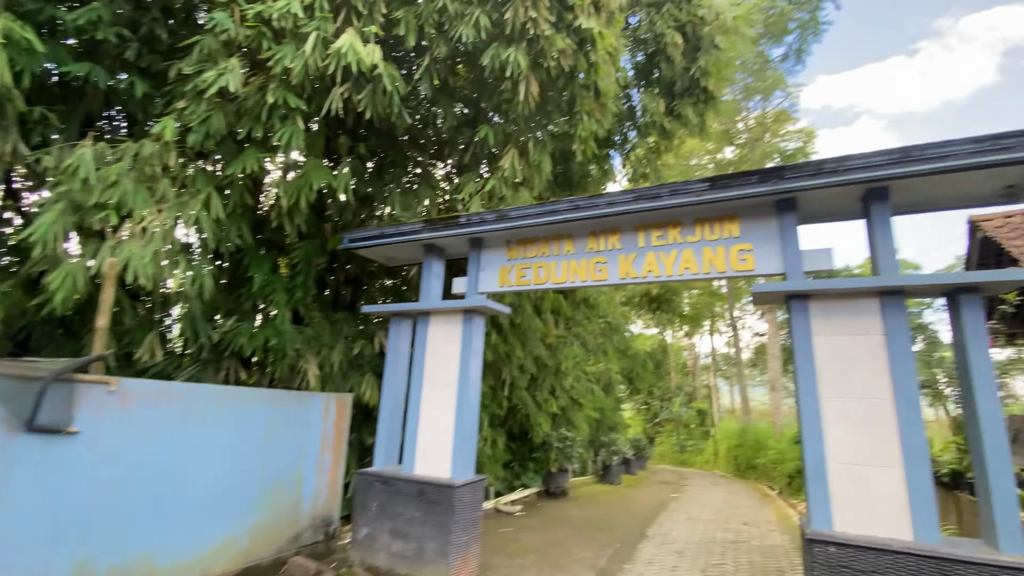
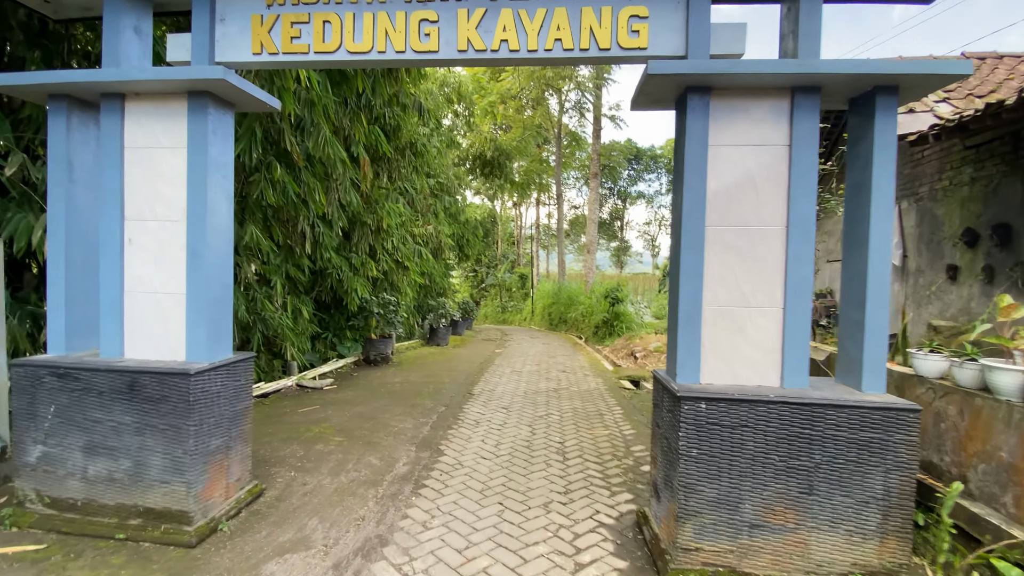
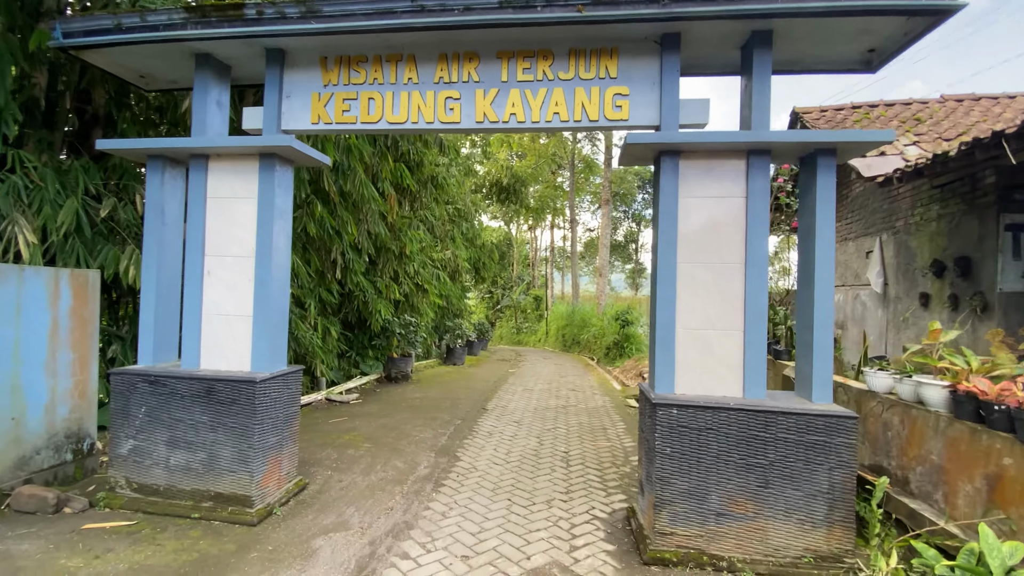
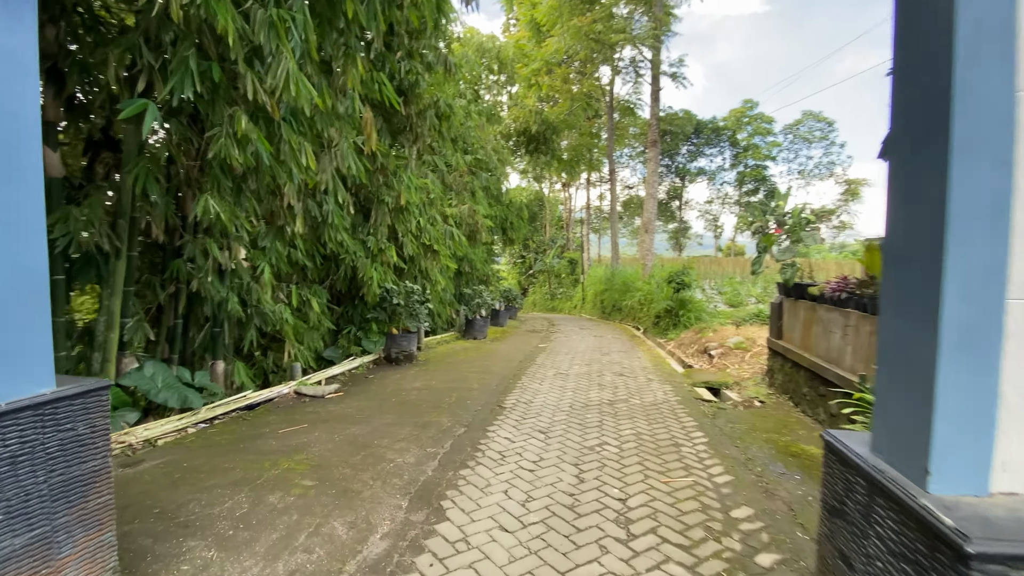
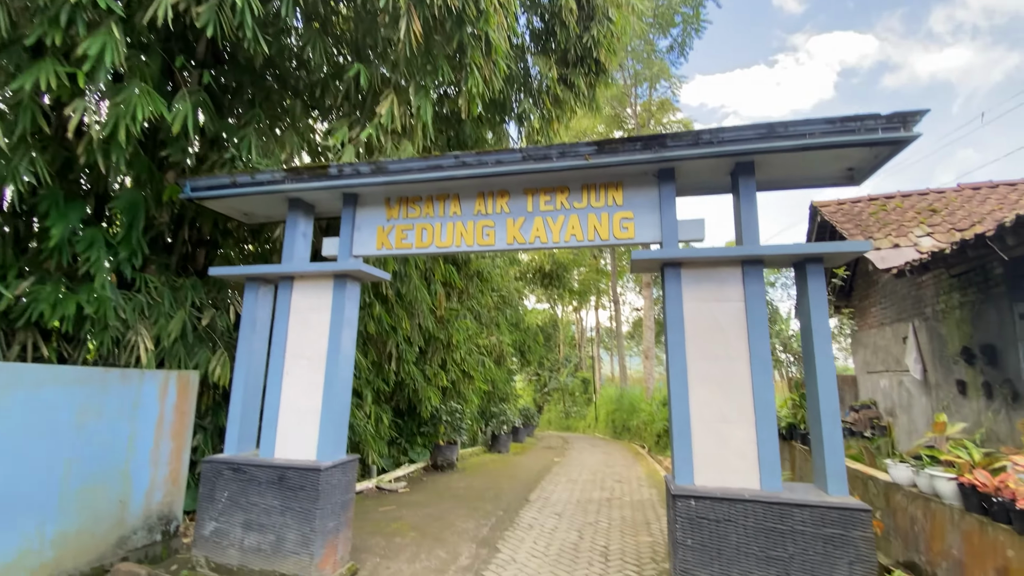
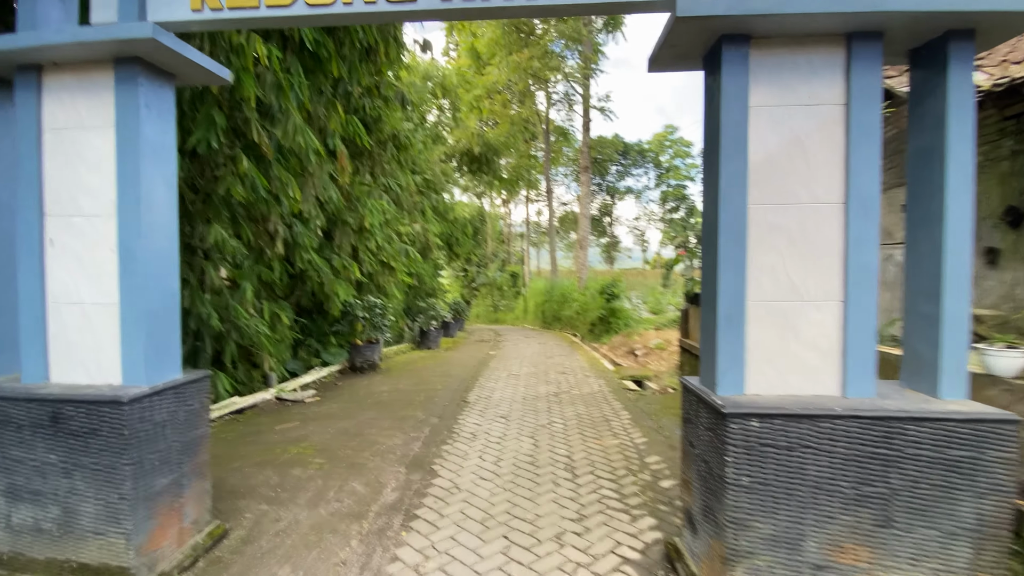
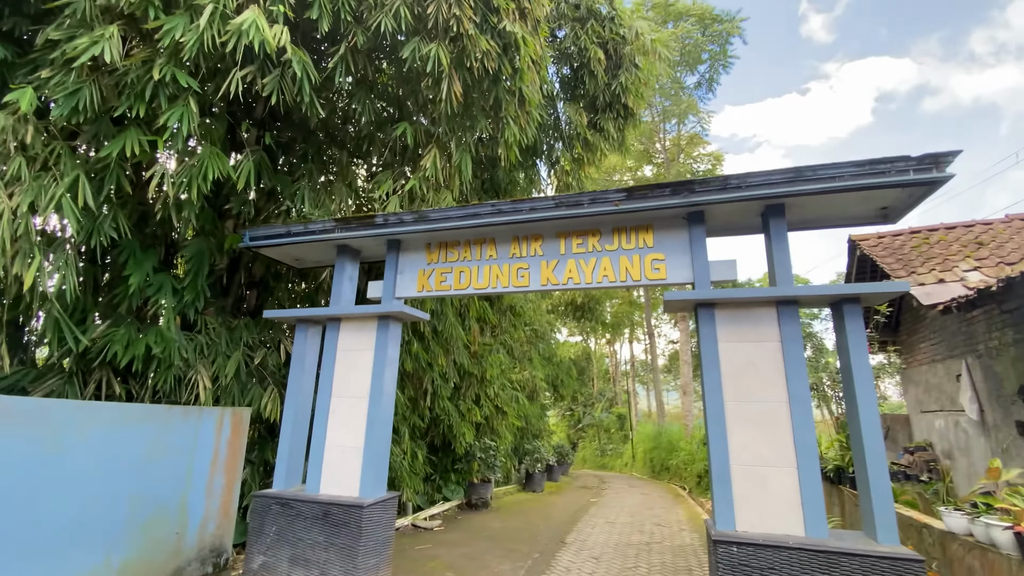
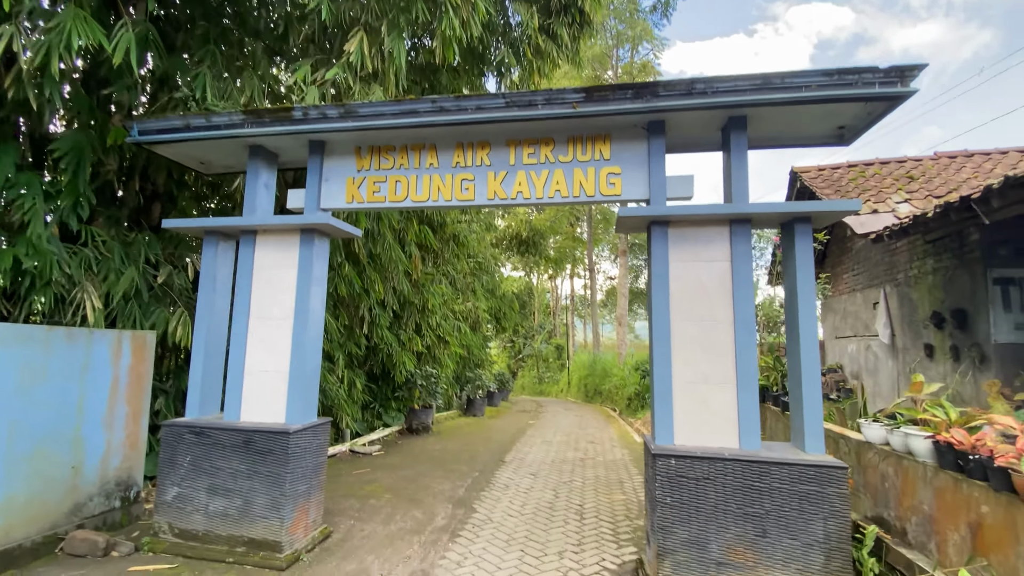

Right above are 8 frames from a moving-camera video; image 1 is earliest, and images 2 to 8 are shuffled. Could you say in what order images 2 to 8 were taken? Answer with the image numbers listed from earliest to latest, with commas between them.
7, 5, 8, 3, 2, 6, 4
